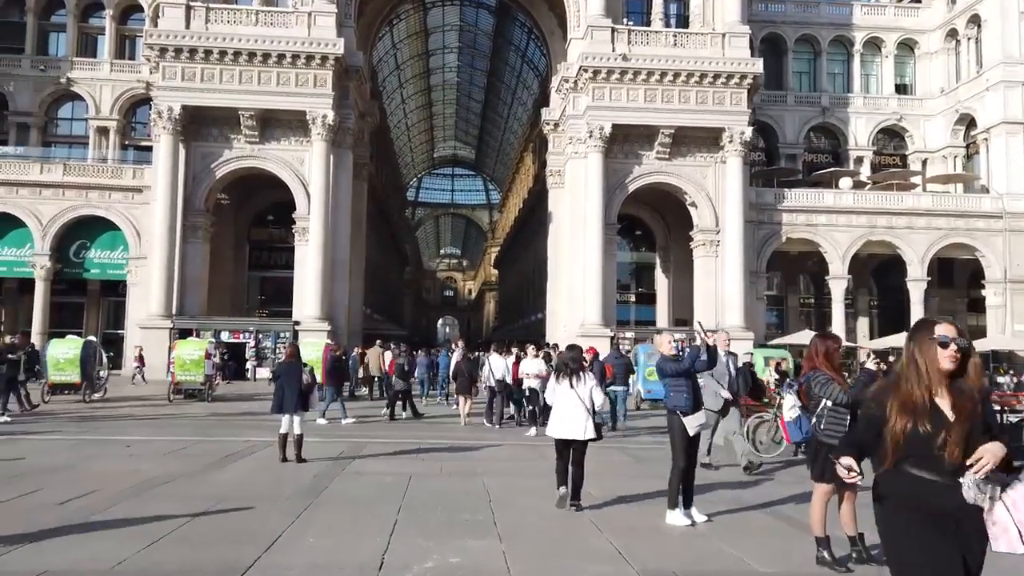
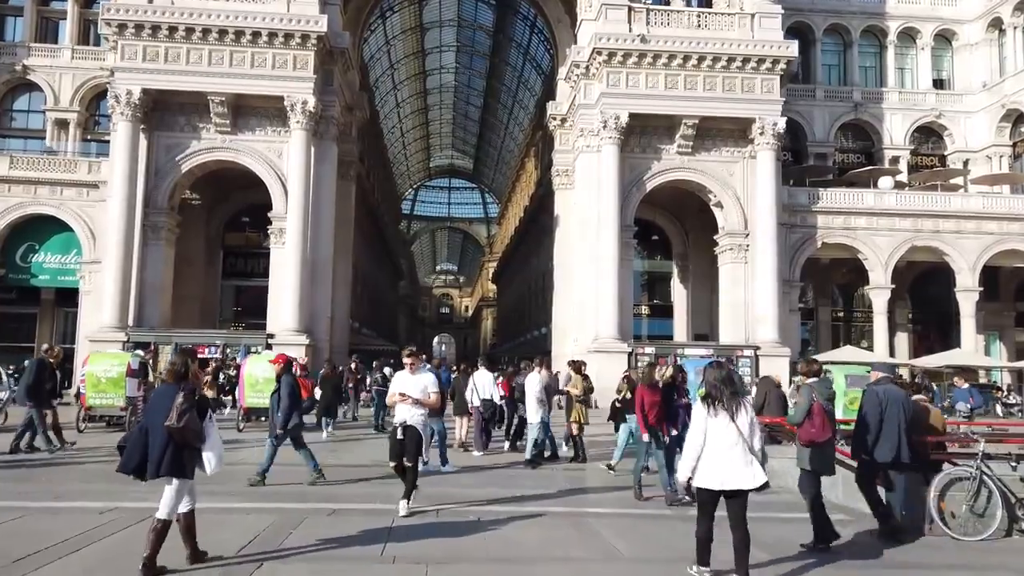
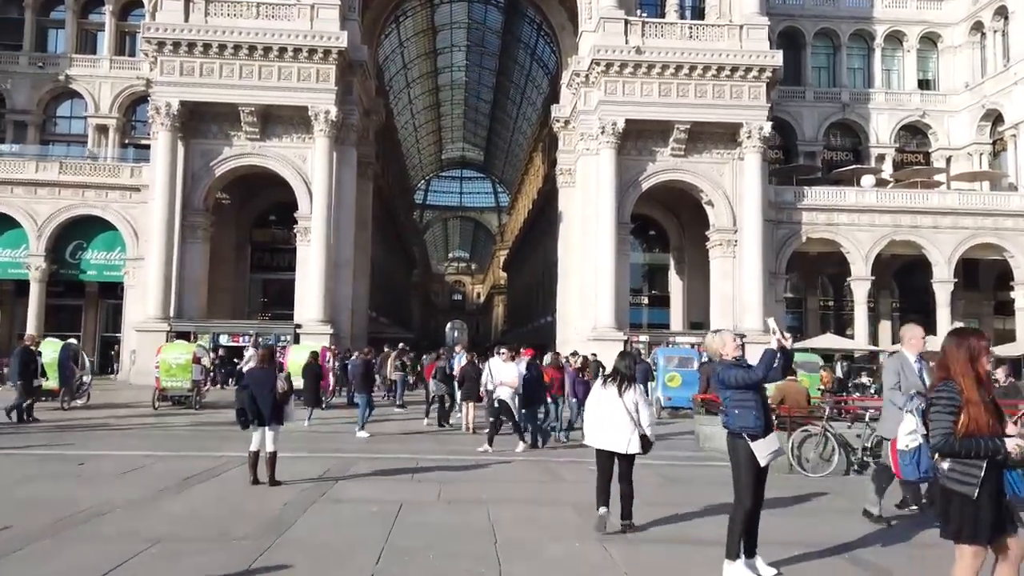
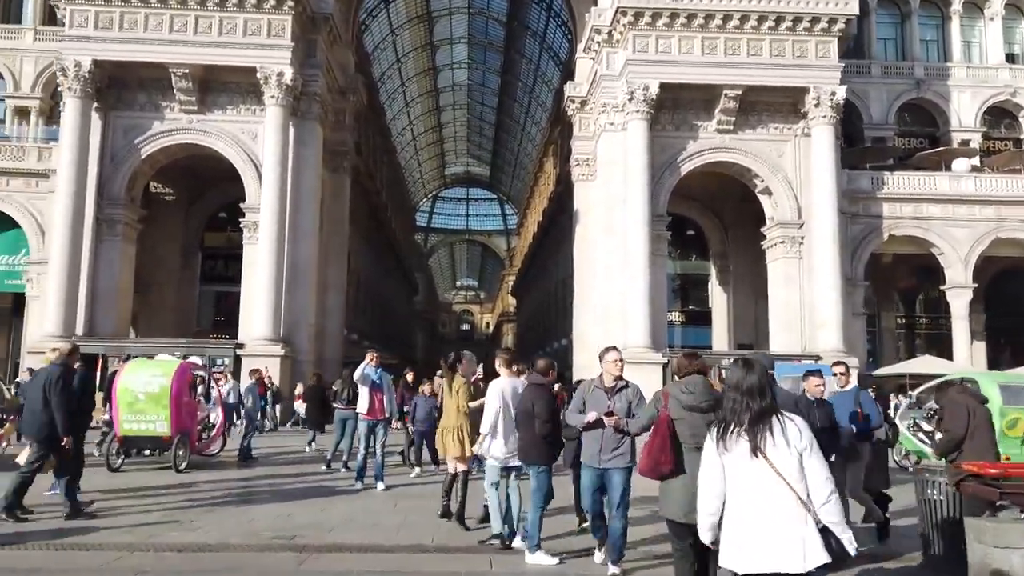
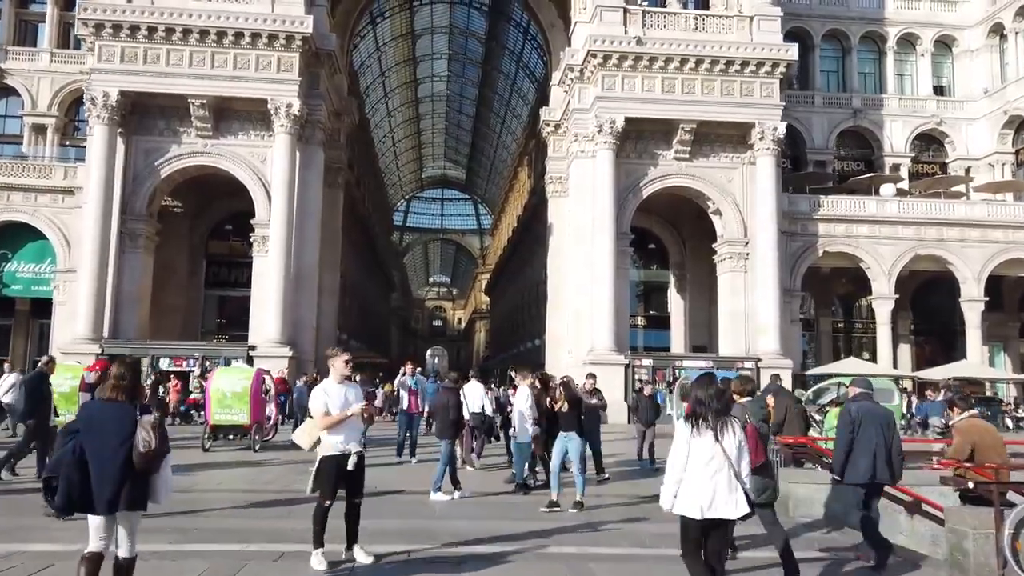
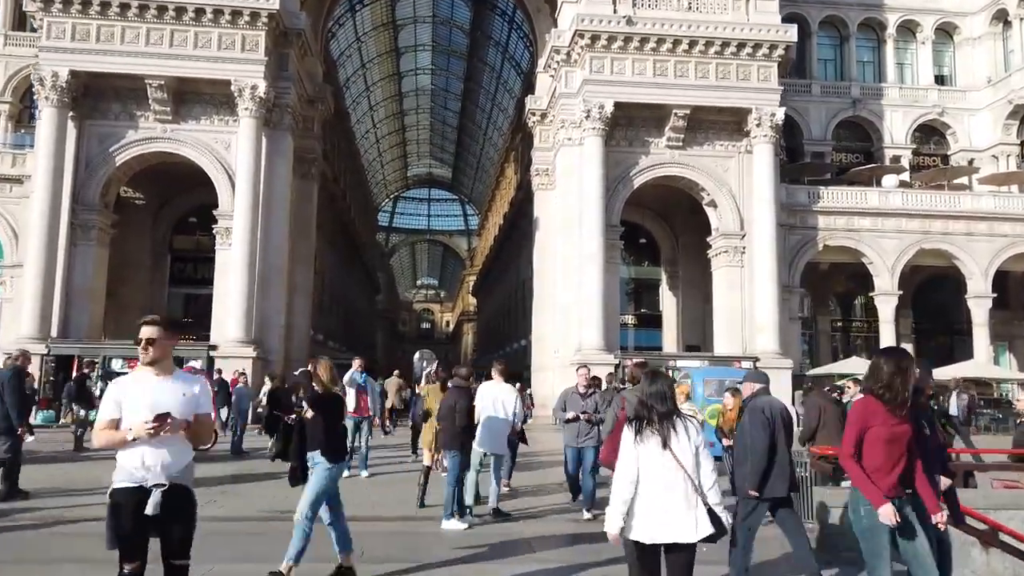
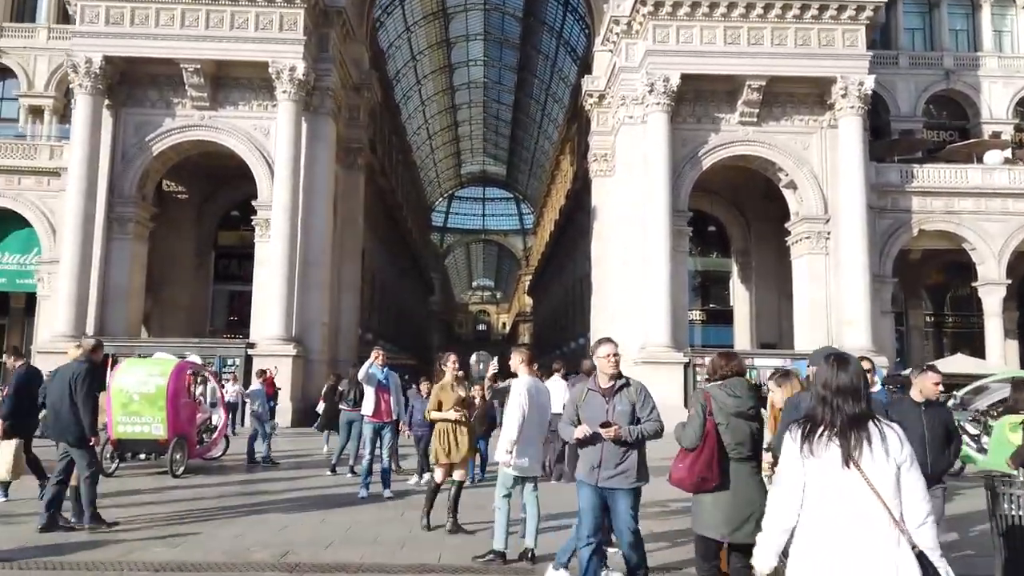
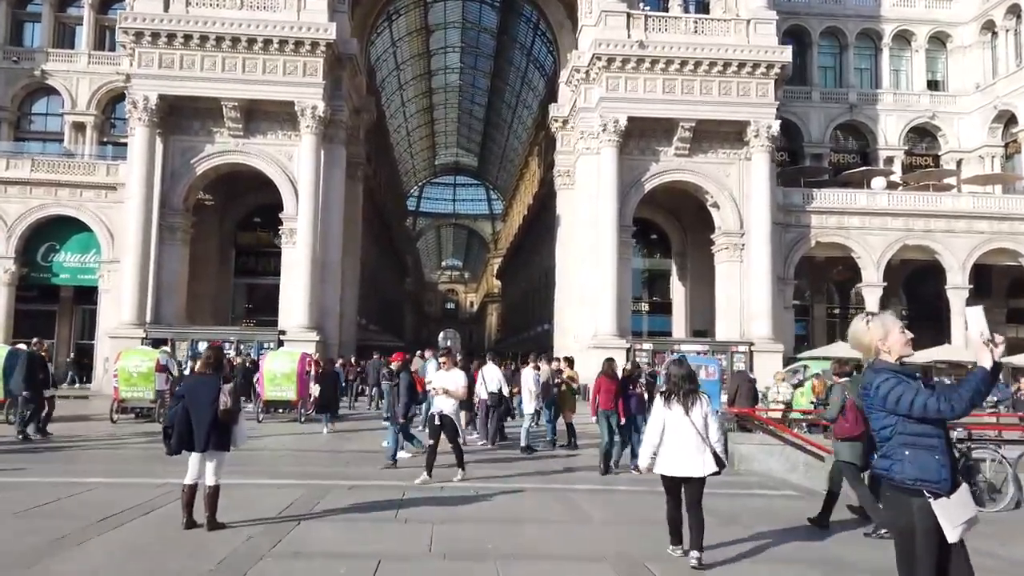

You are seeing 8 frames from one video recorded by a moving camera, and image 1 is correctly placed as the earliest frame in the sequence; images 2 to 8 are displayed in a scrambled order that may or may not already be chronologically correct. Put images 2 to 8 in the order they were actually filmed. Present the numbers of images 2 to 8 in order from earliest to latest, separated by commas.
3, 8, 2, 5, 6, 4, 7
